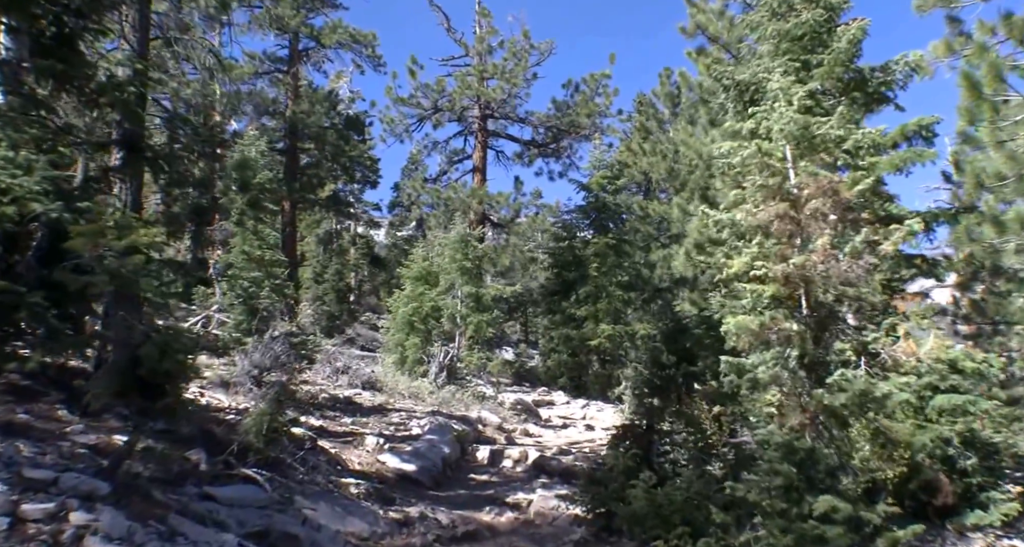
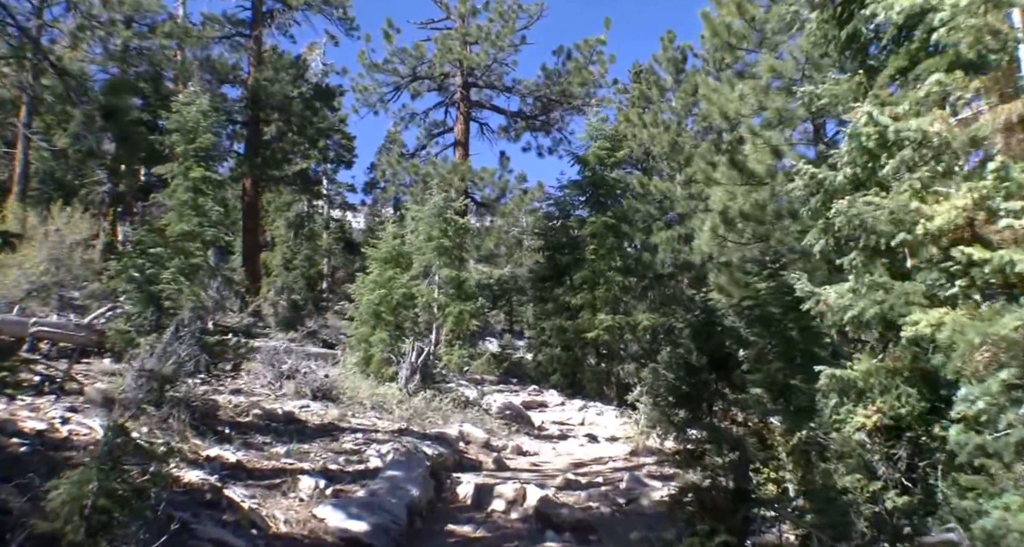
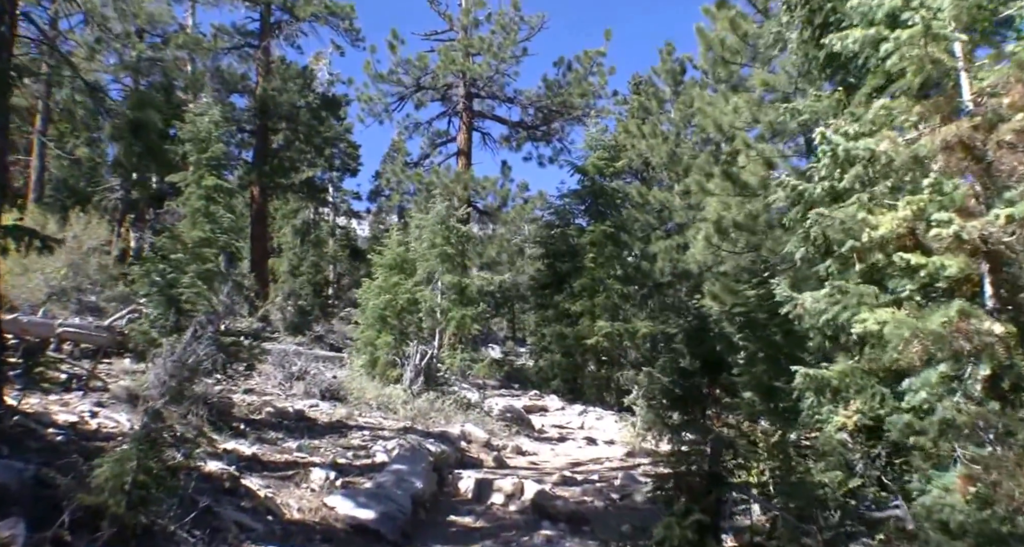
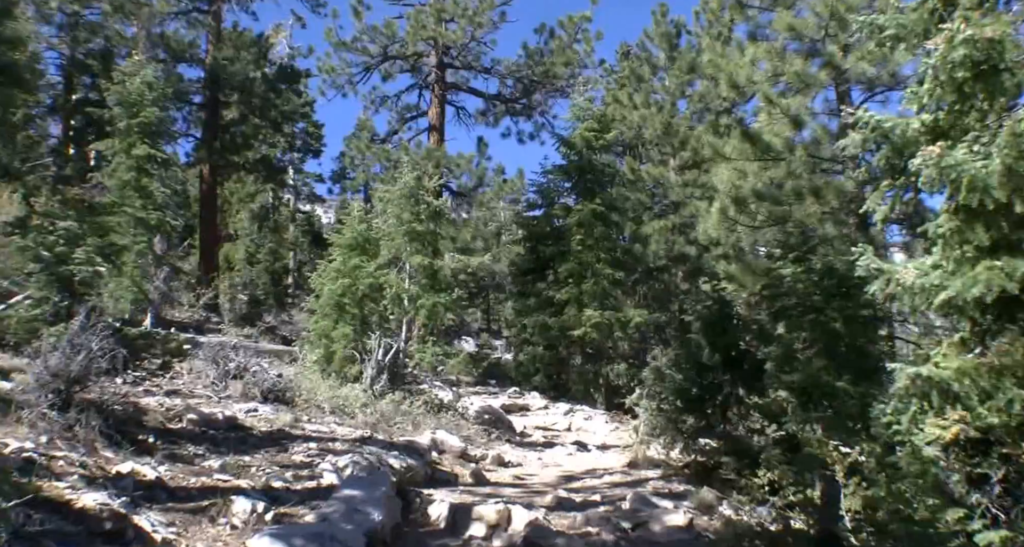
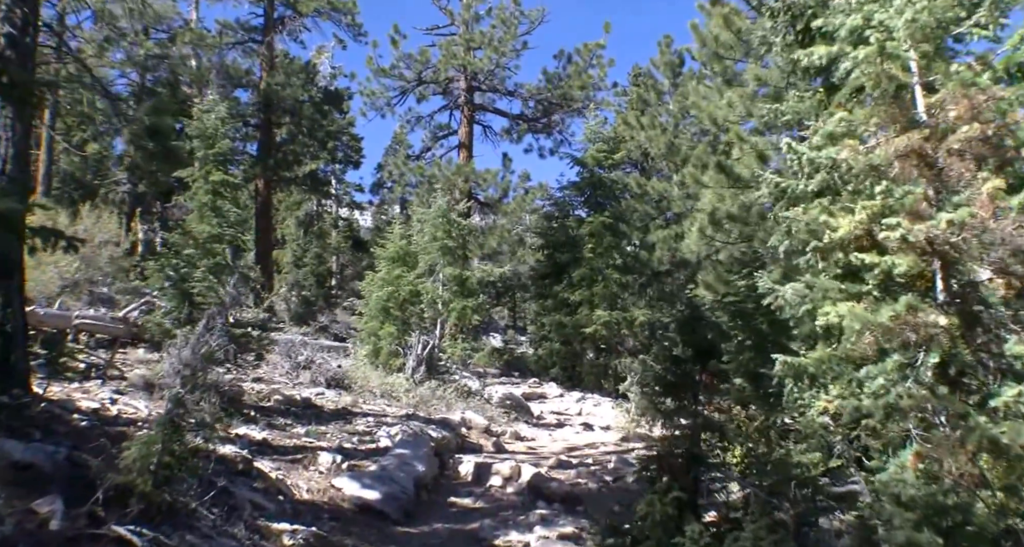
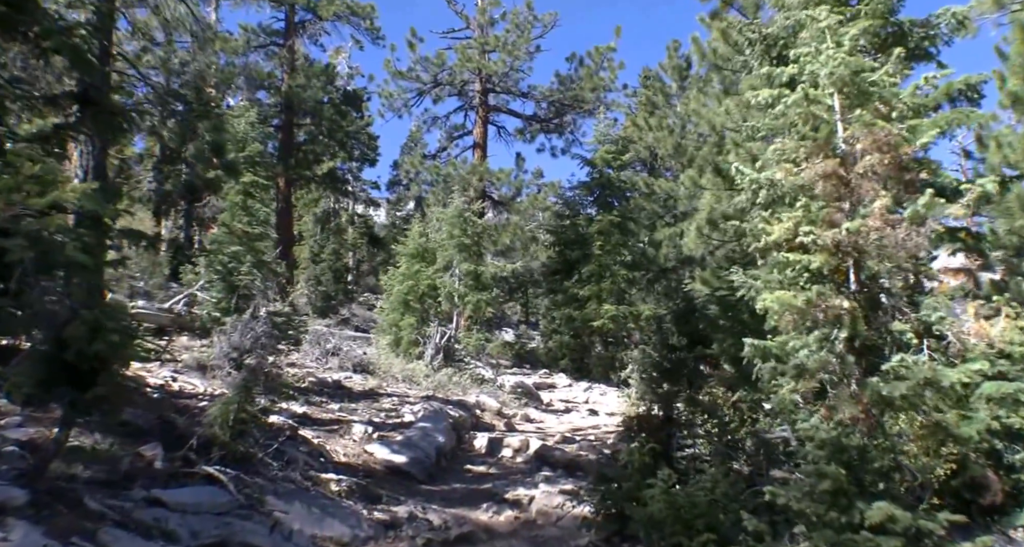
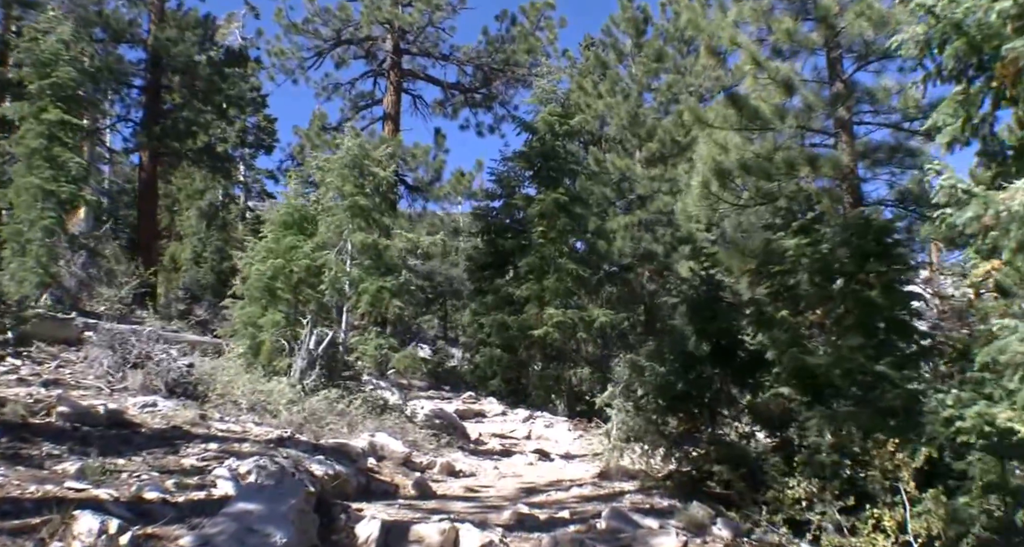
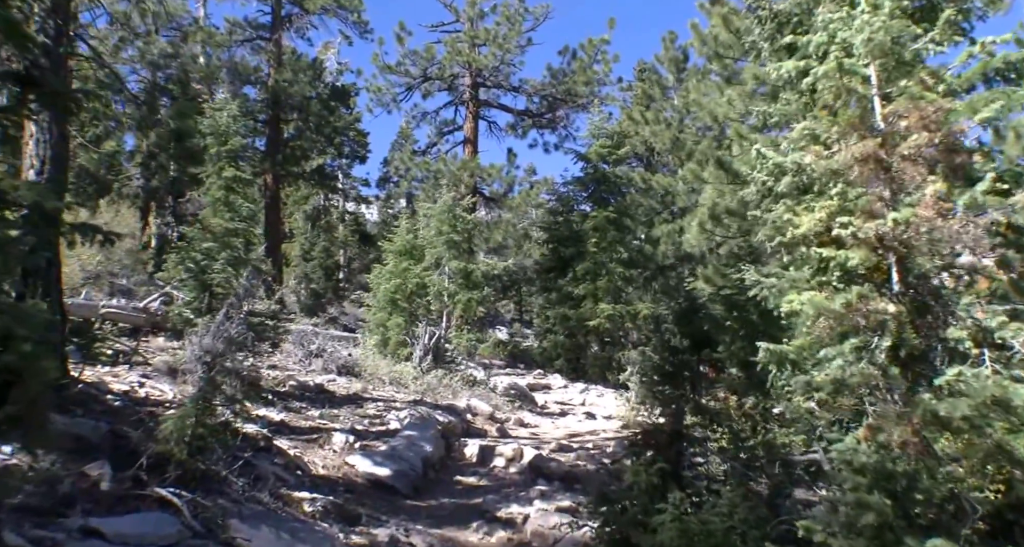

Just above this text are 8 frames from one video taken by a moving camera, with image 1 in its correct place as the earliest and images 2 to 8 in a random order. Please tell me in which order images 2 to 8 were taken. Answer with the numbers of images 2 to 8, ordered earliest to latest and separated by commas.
6, 8, 5, 3, 2, 4, 7
